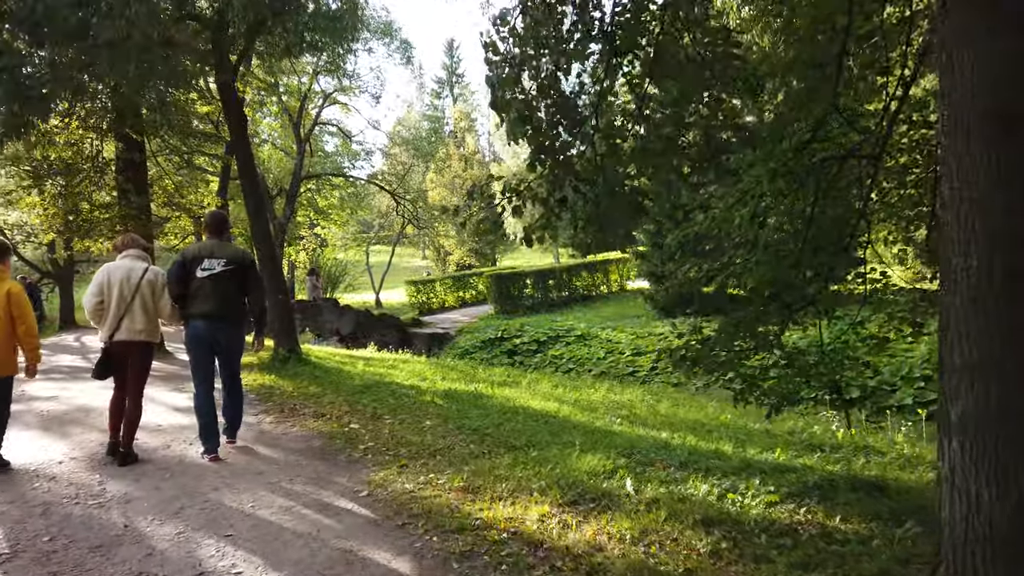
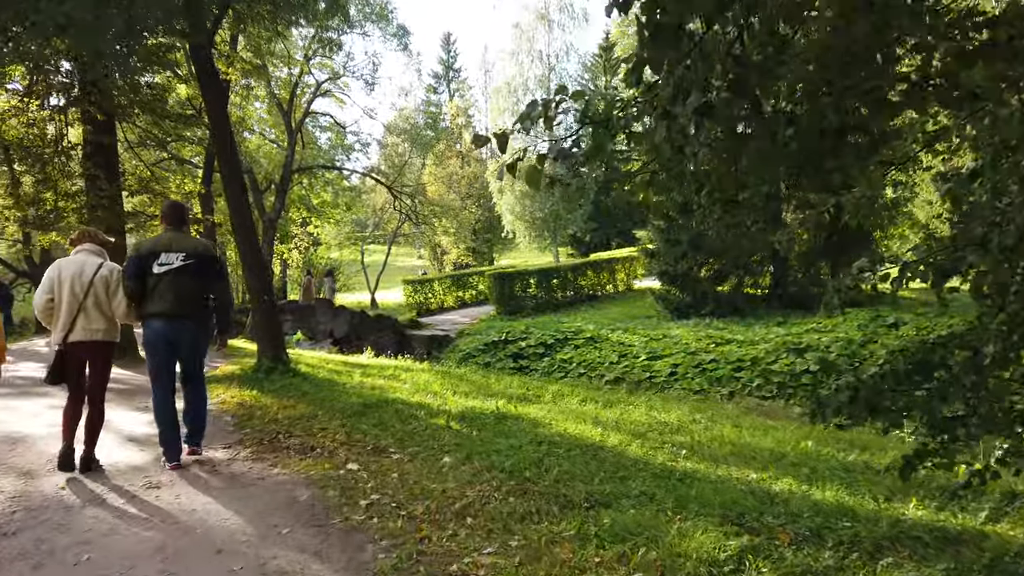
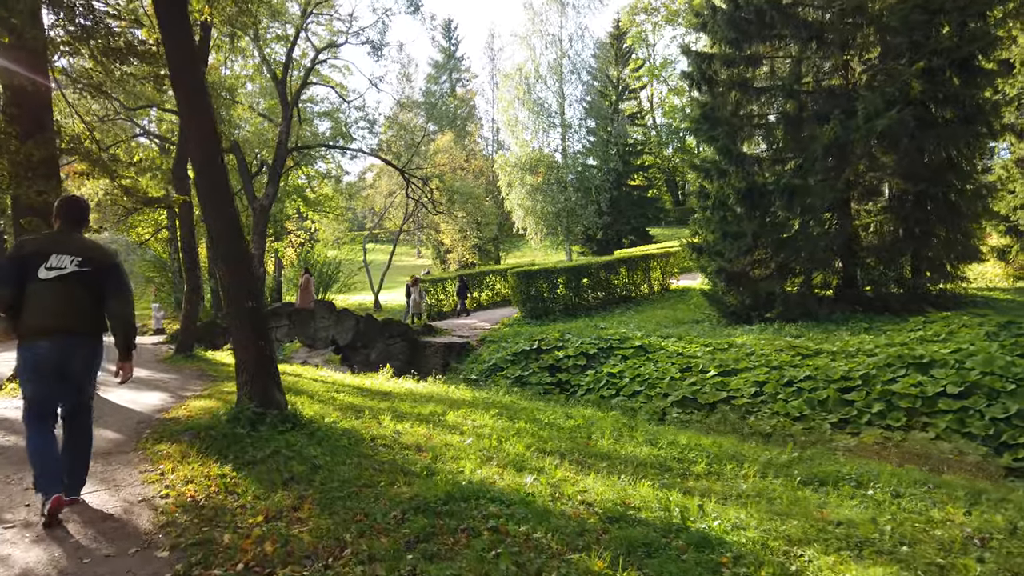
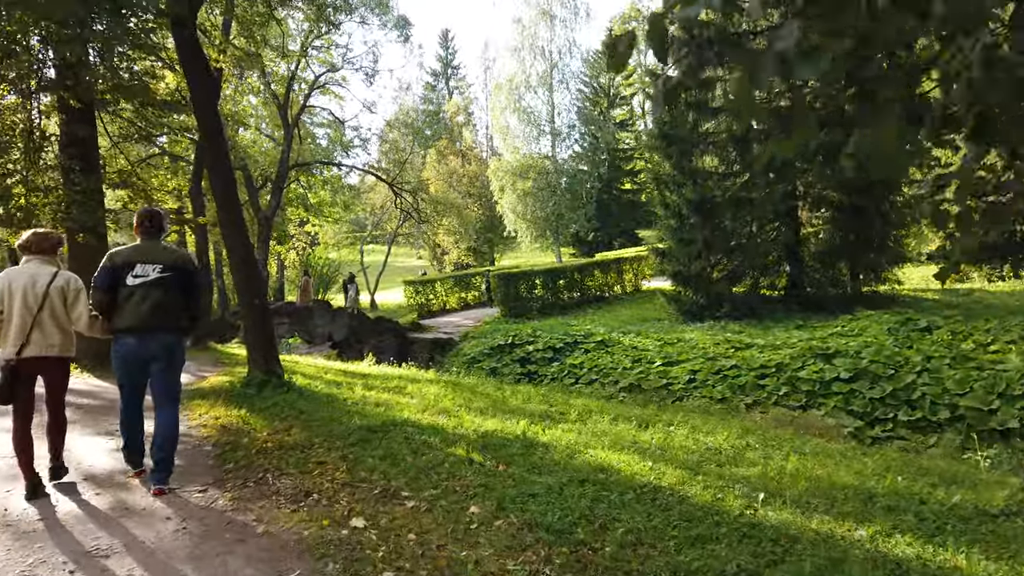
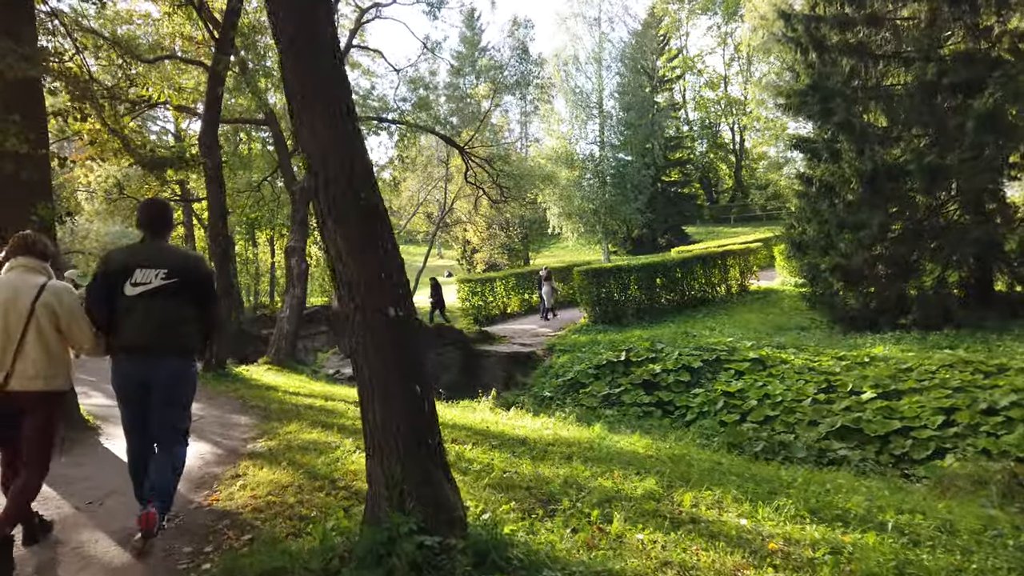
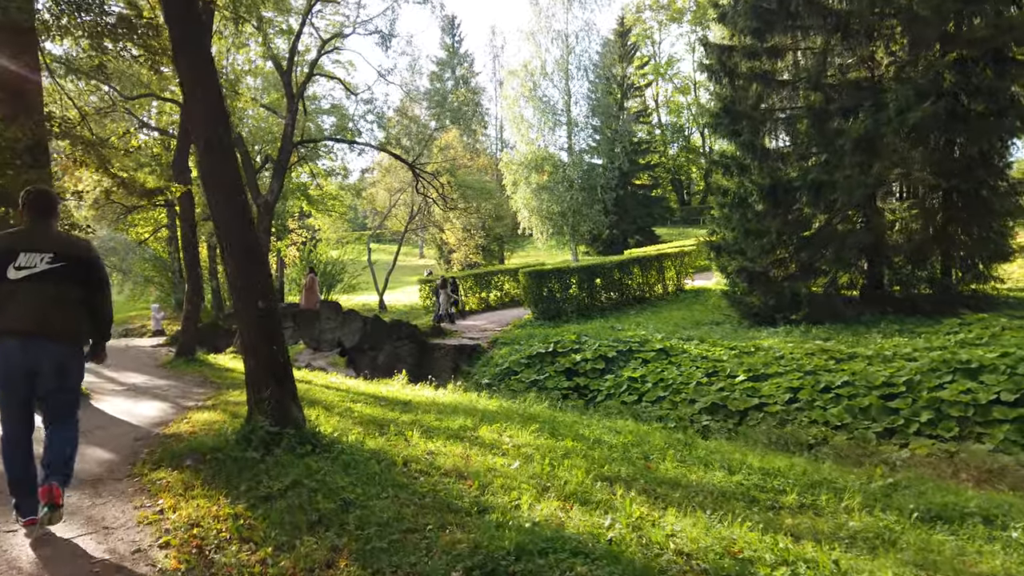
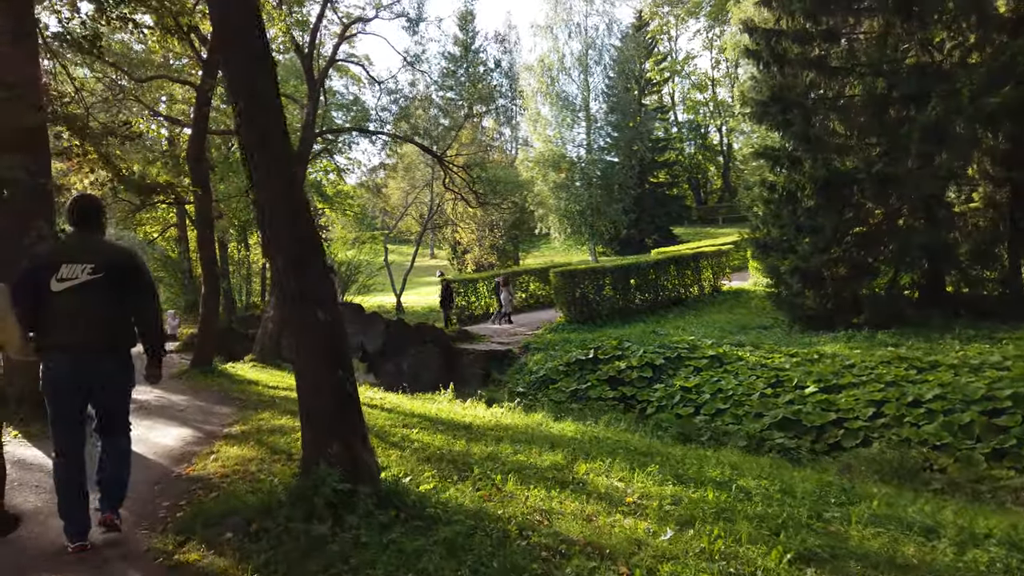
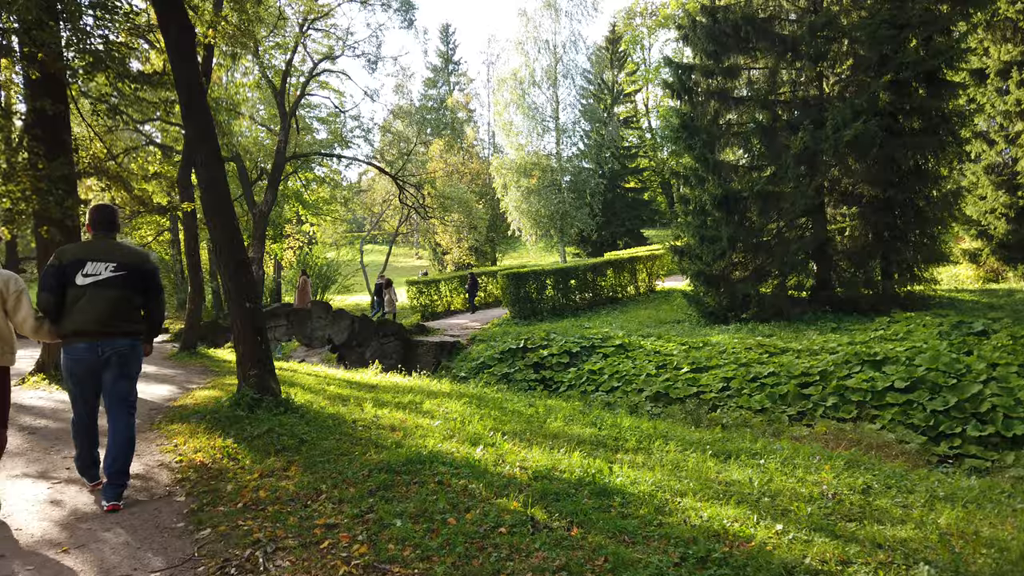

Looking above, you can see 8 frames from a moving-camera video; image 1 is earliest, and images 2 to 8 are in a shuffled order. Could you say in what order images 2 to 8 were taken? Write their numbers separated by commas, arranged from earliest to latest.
2, 4, 8, 3, 6, 7, 5
